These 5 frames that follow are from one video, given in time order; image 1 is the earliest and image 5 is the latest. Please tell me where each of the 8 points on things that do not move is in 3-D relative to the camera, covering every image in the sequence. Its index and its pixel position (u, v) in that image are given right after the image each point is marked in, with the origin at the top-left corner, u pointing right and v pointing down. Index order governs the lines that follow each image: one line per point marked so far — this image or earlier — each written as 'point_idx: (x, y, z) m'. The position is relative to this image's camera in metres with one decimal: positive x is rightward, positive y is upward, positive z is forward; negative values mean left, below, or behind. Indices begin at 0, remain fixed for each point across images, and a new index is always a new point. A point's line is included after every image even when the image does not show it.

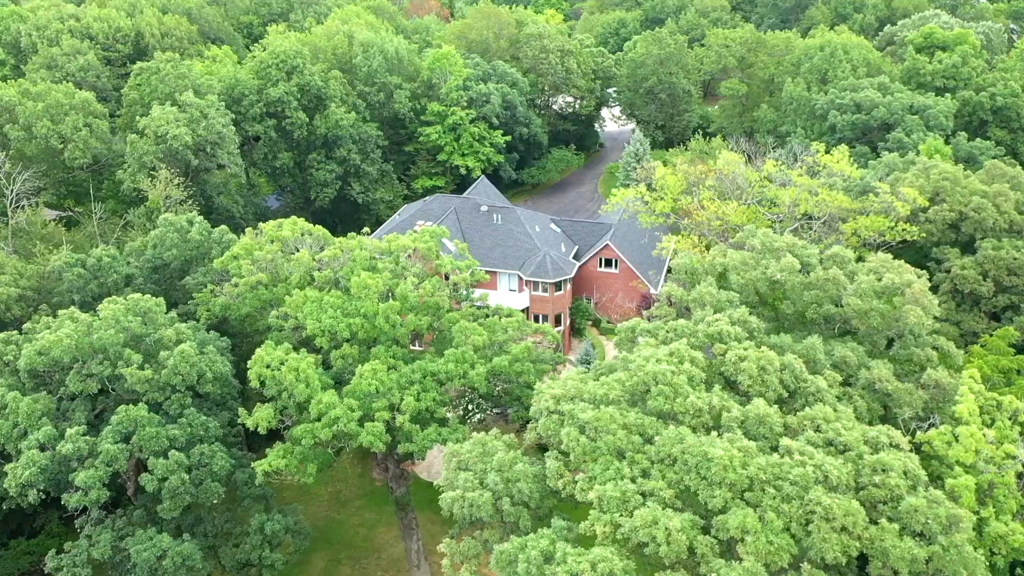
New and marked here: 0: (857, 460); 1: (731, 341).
0: (+4.9, -2.4, +15.6) m
1: (+3.9, -0.9, +19.4) m
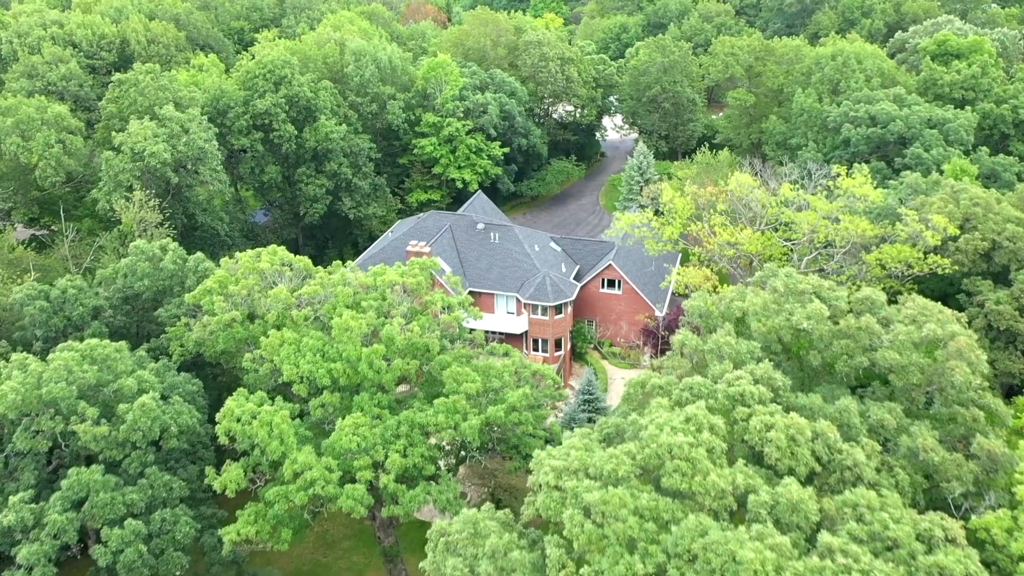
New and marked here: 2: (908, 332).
0: (+4.8, -3.3, +13.3) m
1: (+3.8, -1.8, +17.1) m
2: (+6.8, -0.8, +18.8) m
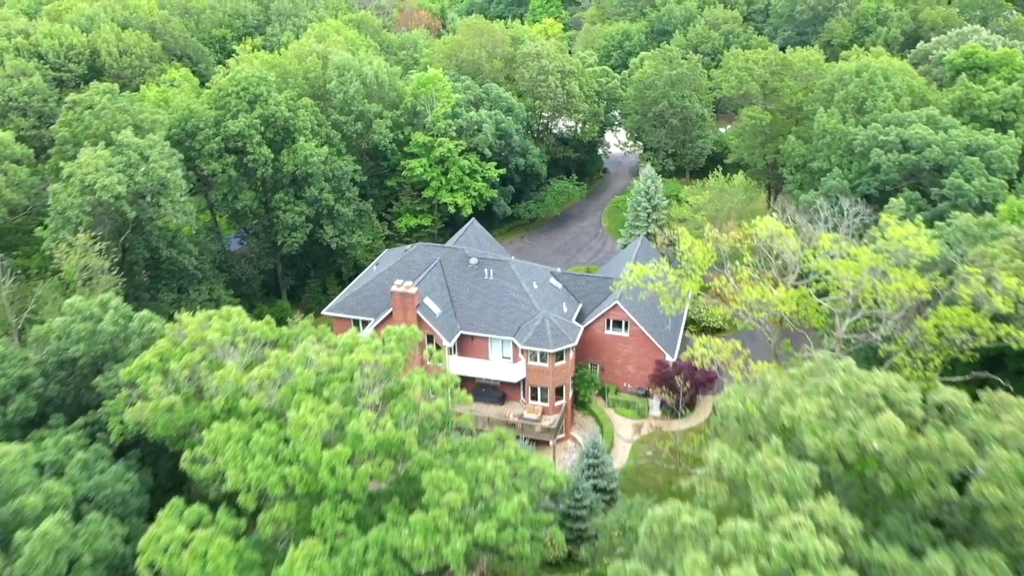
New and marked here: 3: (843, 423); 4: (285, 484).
0: (+4.7, -4.8, +9.3) m
1: (+3.7, -3.3, +13.1) m
2: (+6.7, -2.3, +14.8) m
3: (+4.9, -2.0, +16.2) m
4: (-3.8, -3.3, +18.6) m
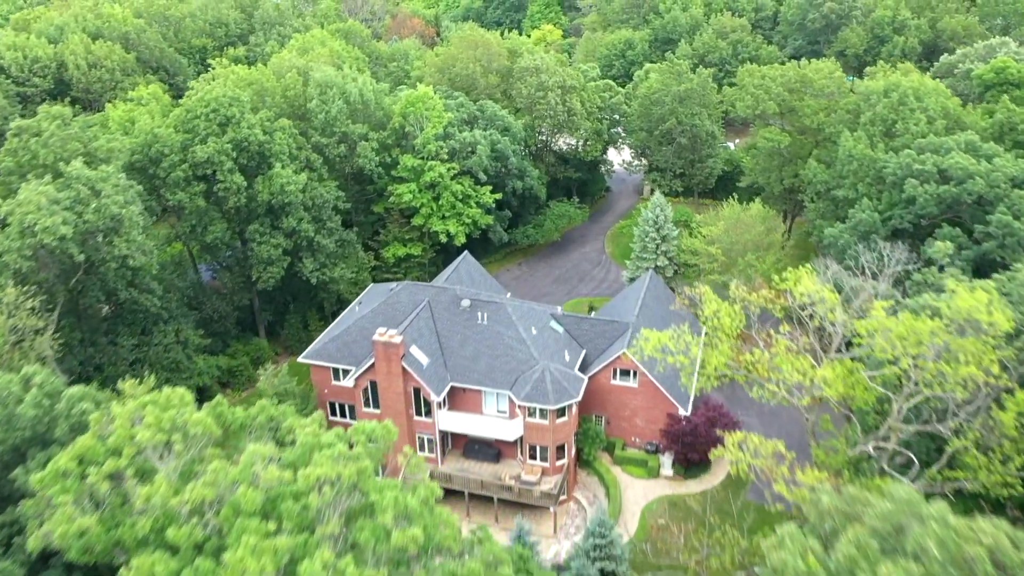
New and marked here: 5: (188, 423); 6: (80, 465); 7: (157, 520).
0: (+4.7, -6.3, +5.3) m
1: (+3.6, -4.8, +9.1) m
2: (+6.6, -3.8, +10.8) m
3: (+4.8, -3.5, +12.3) m
4: (-3.9, -4.8, +14.6) m
5: (-5.8, -2.4, +19.6) m
6: (-7.2, -3.0, +18.4) m
7: (-5.5, -3.6, +16.9) m
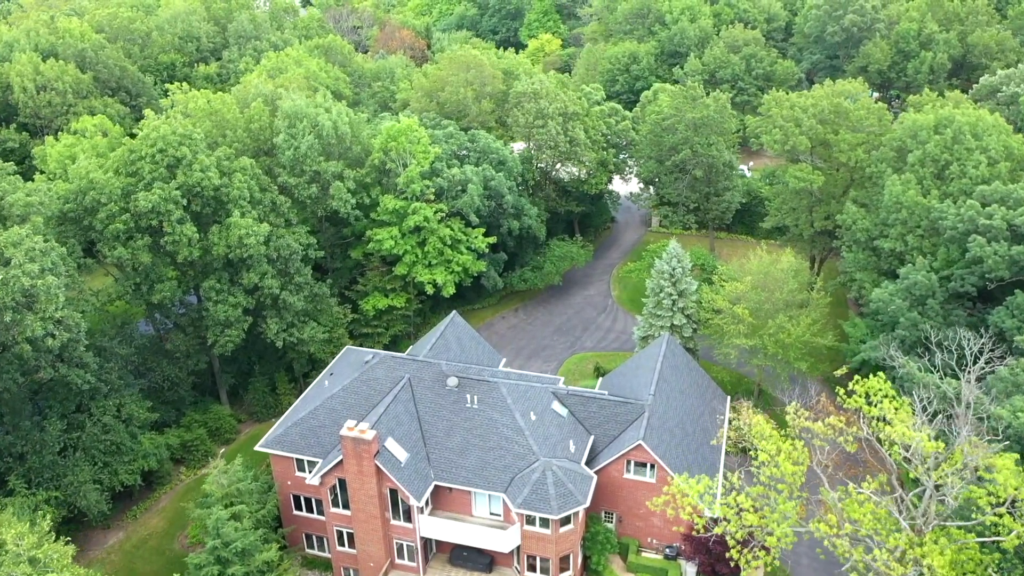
0: (+4.6, -8.5, -0.2) m
1: (+3.5, -7.0, +3.6) m
2: (+6.5, -5.9, +5.3) m
3: (+4.7, -5.7, +6.7) m
4: (-4.0, -7.0, +9.0) m
5: (-5.8, -4.6, +14.0) m
6: (-7.3, -5.1, +12.8) m
7: (-5.5, -5.8, +11.3) m
